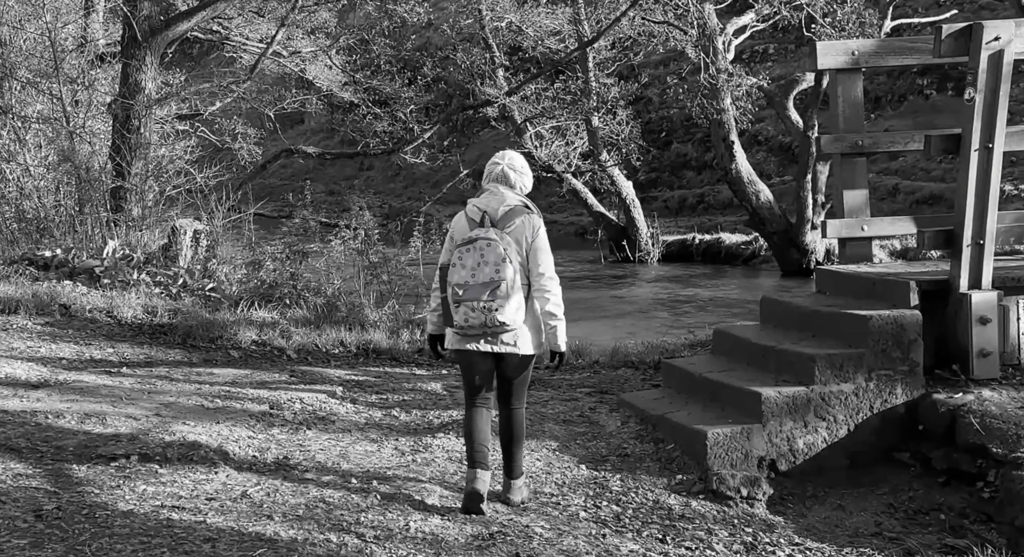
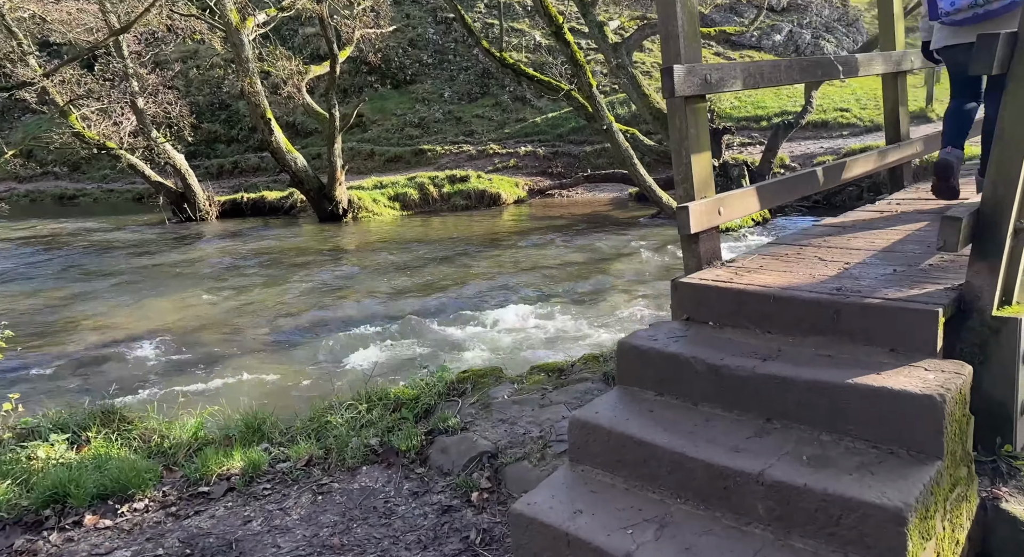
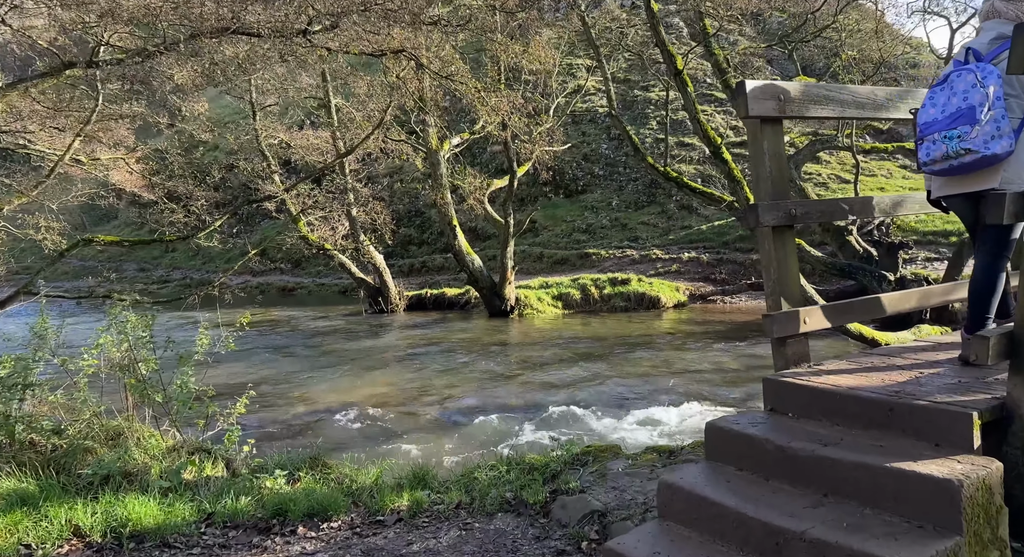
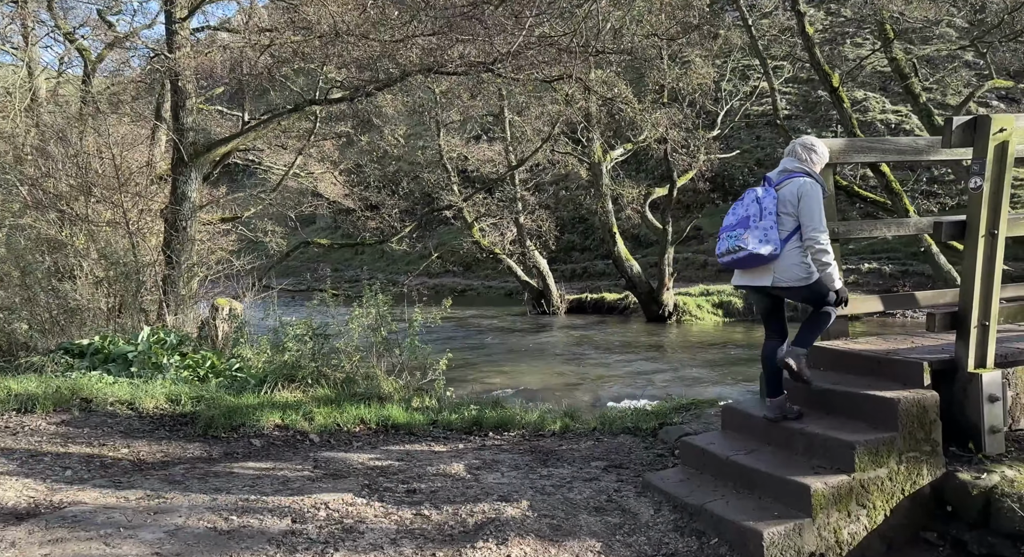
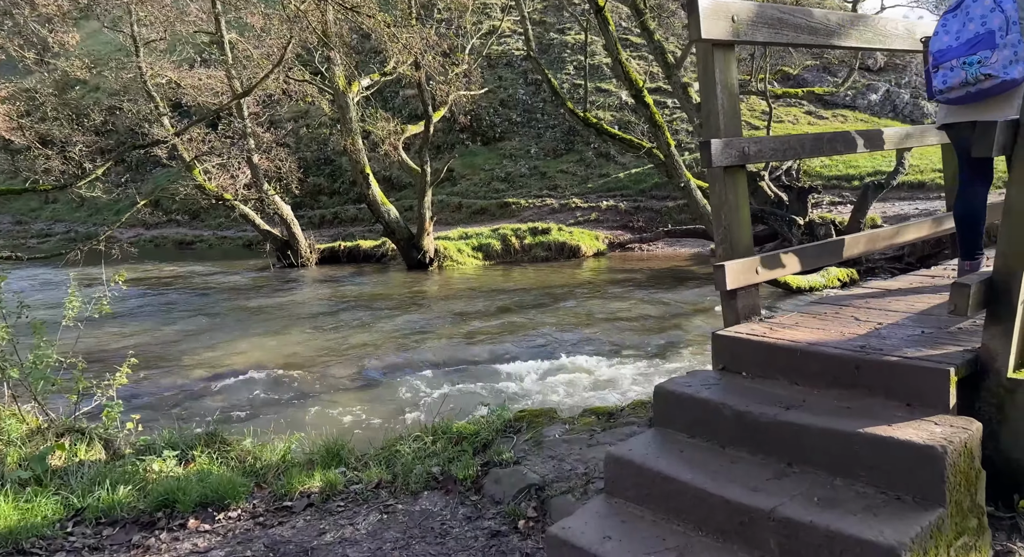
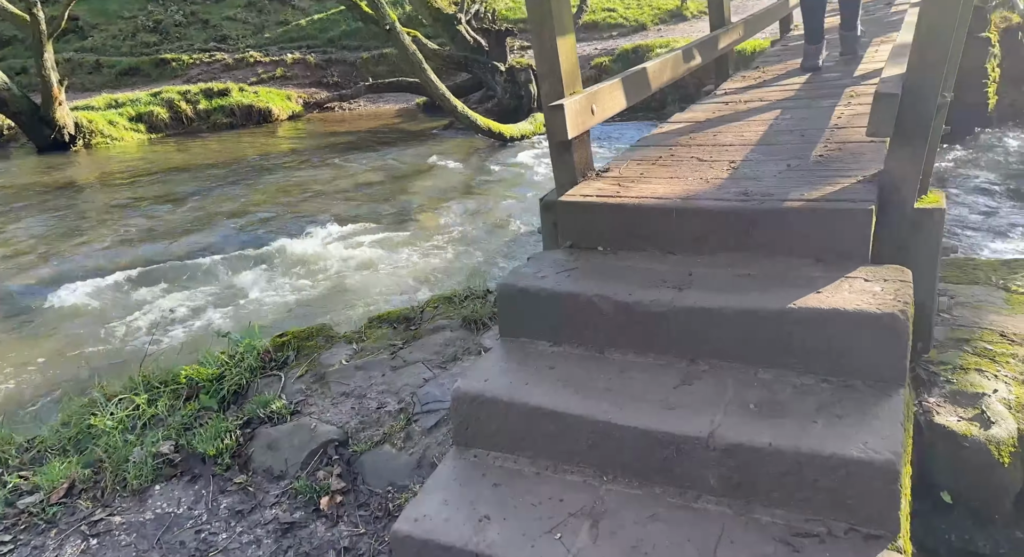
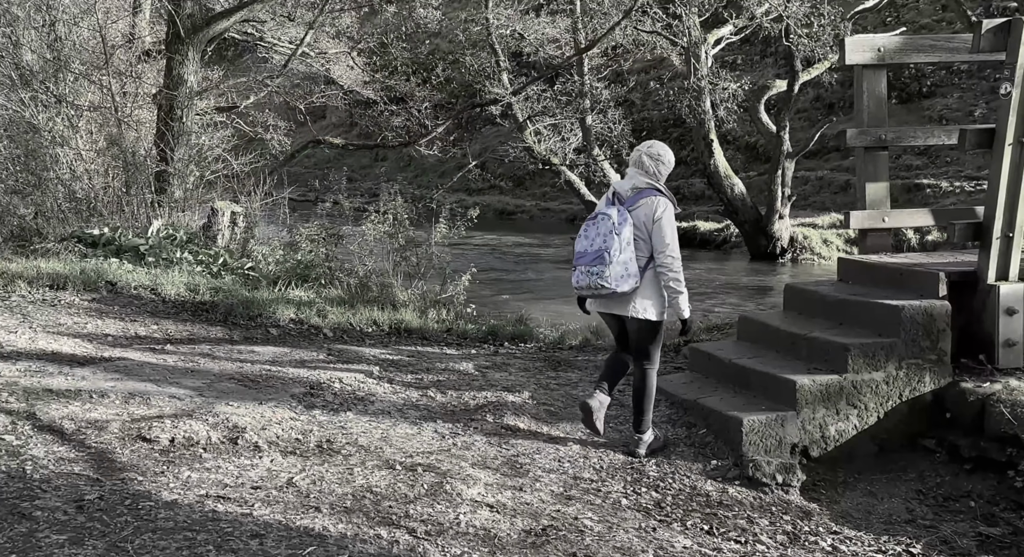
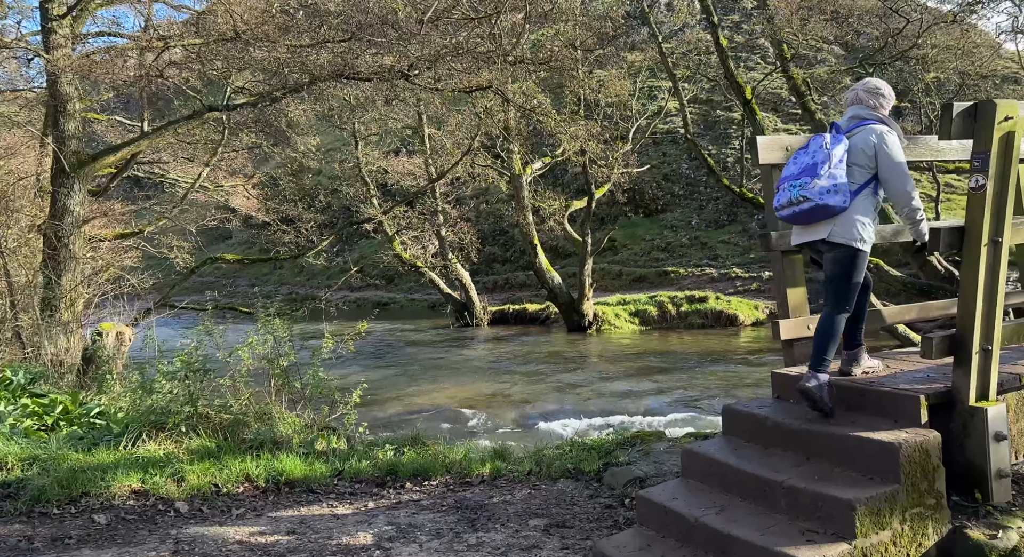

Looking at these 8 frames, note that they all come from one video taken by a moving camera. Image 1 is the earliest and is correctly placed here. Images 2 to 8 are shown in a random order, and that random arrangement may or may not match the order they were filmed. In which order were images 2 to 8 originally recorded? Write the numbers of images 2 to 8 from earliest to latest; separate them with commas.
7, 4, 8, 3, 5, 2, 6
